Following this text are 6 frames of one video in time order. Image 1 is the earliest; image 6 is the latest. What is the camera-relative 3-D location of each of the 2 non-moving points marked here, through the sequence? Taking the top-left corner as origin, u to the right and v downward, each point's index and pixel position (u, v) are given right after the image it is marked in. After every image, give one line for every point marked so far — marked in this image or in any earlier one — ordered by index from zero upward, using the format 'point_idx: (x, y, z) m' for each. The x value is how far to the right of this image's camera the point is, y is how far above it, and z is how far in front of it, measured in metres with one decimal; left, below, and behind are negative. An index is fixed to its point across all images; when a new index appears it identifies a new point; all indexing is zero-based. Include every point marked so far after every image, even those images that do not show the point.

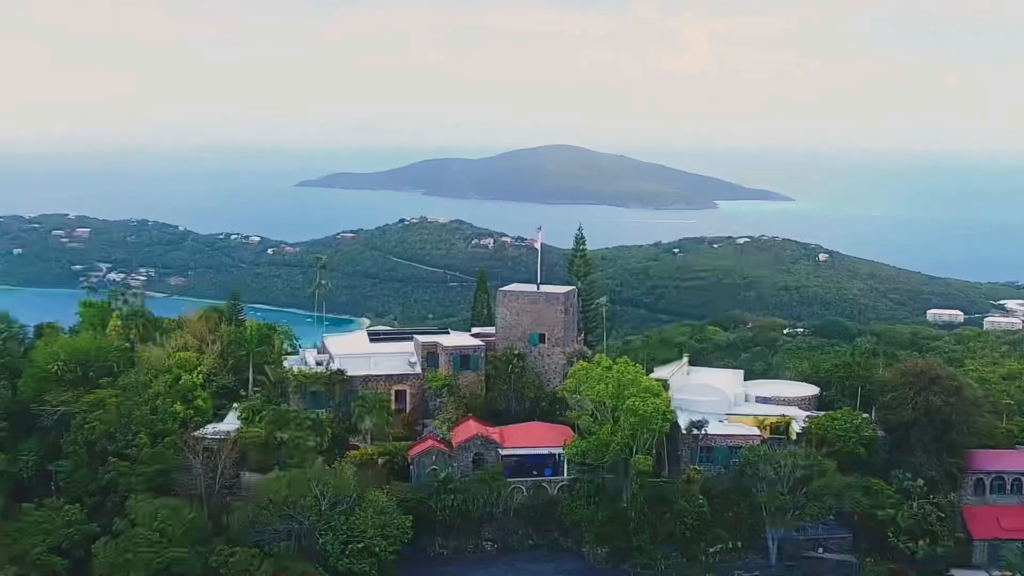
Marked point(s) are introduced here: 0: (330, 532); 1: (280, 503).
0: (-3.1, -4.1, +19.9) m
1: (-4.0, -3.6, +19.9) m
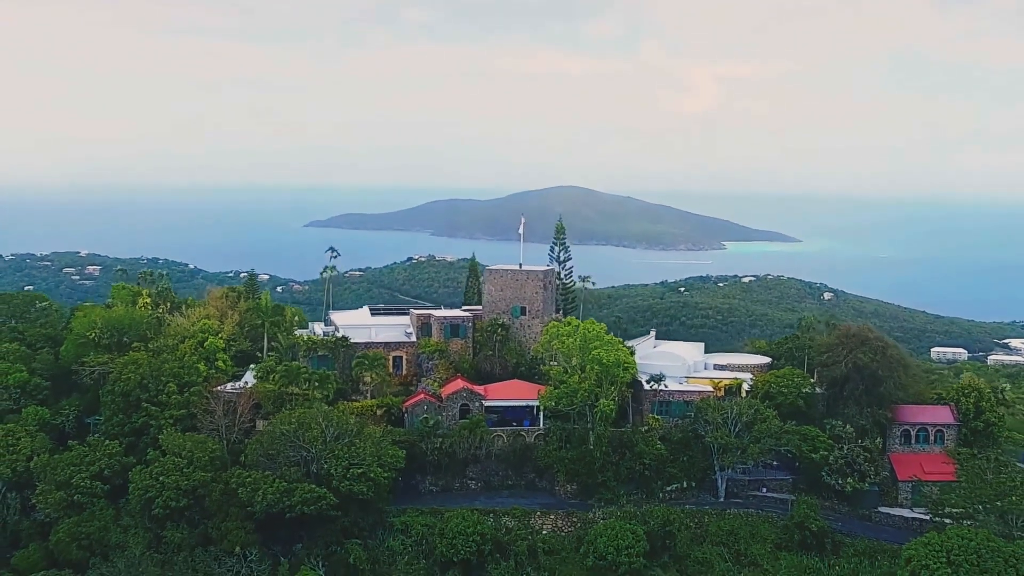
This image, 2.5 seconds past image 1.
0: (-3.5, -3.4, +23.1) m
1: (-4.5, -2.9, +23.1) m
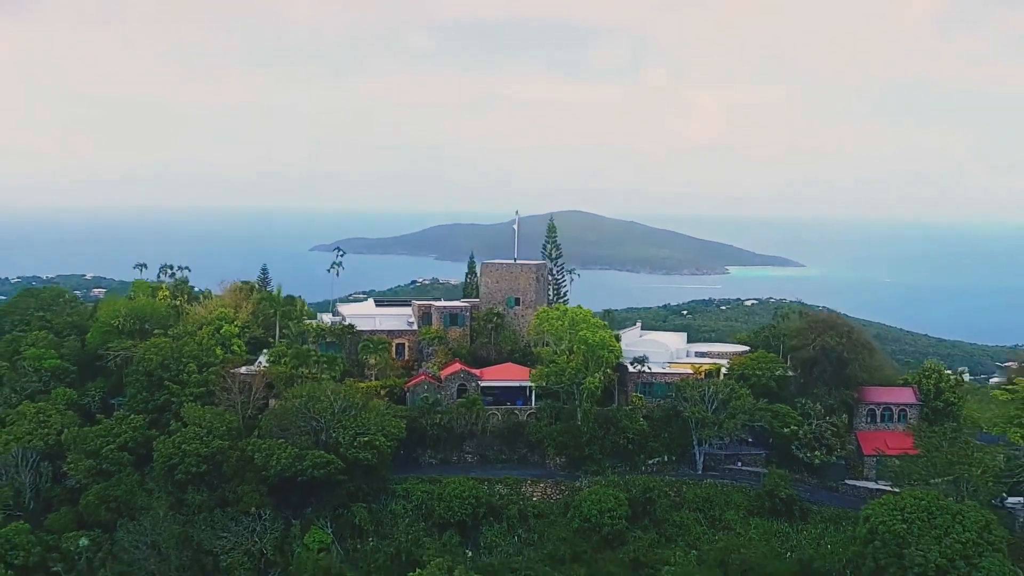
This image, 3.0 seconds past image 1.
0: (-3.7, -3.1, +25.1) m
1: (-4.6, -2.5, +25.1) m
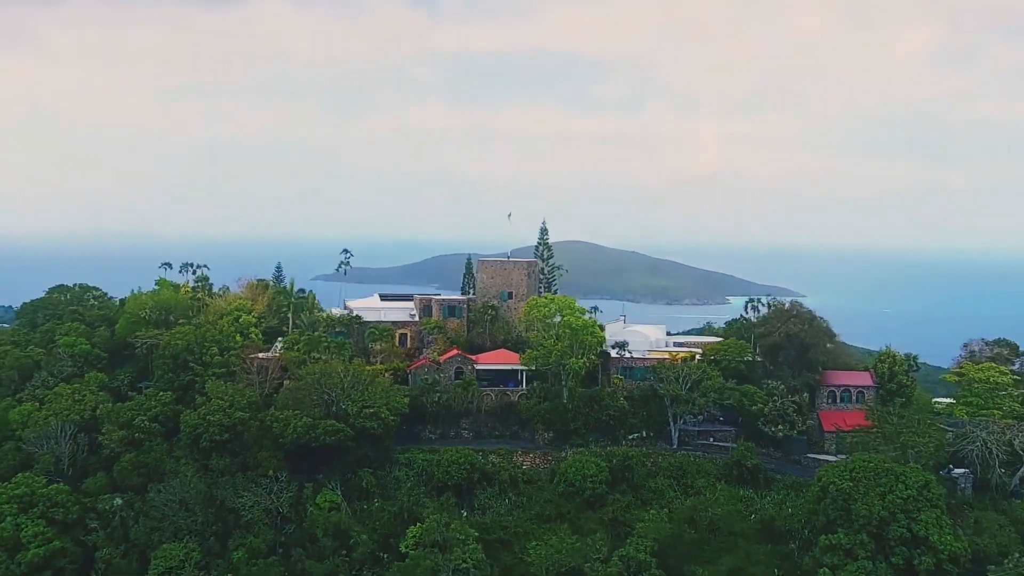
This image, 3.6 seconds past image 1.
0: (-3.9, -2.8, +27.9) m
1: (-4.8, -2.2, +27.9) m
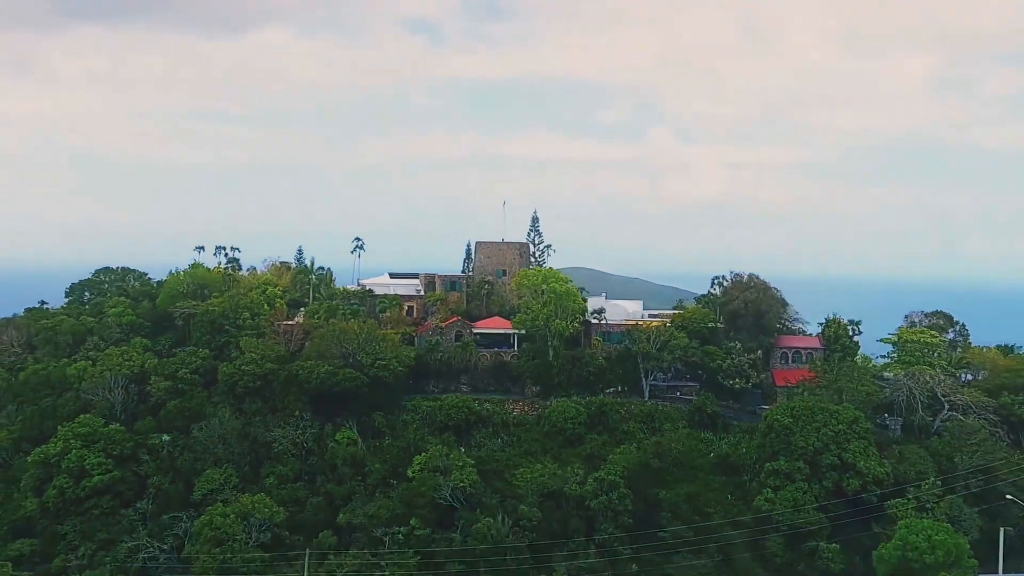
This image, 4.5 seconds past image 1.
0: (-4.1, -1.9, +32.3) m
1: (-5.0, -1.4, +32.4) m
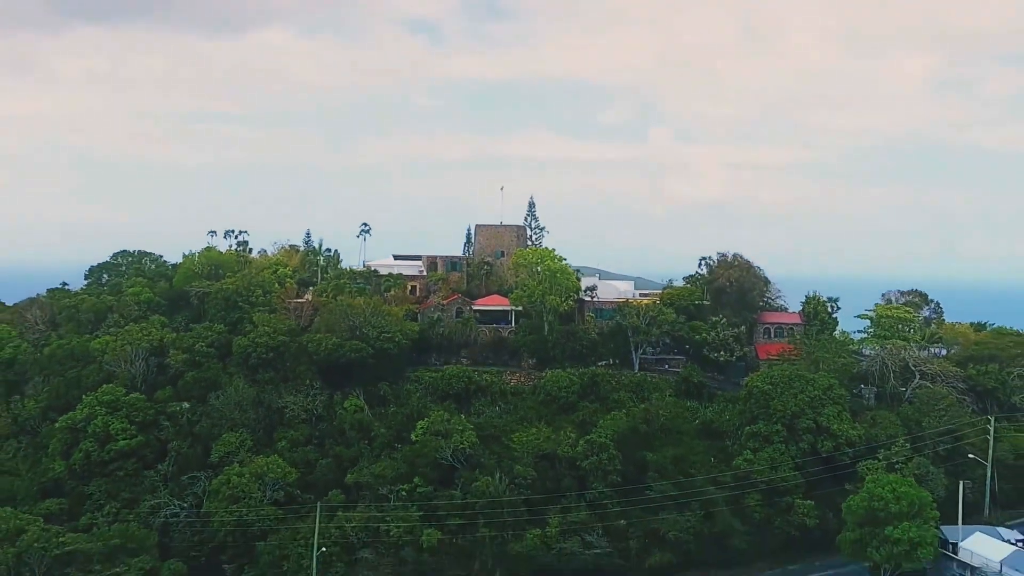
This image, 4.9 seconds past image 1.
0: (-4.2, -1.2, +34.4) m
1: (-5.1, -0.7, +34.5) m
